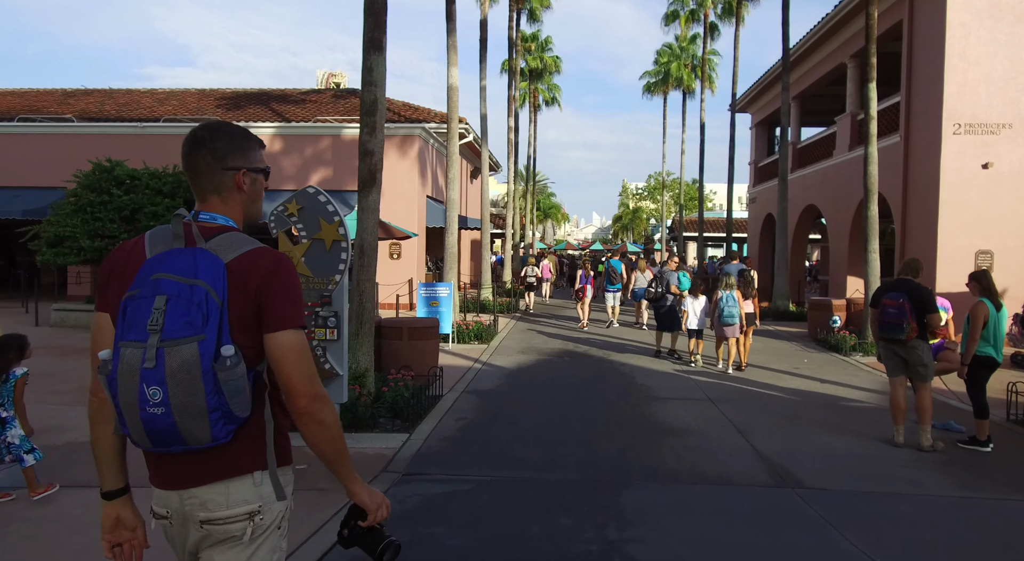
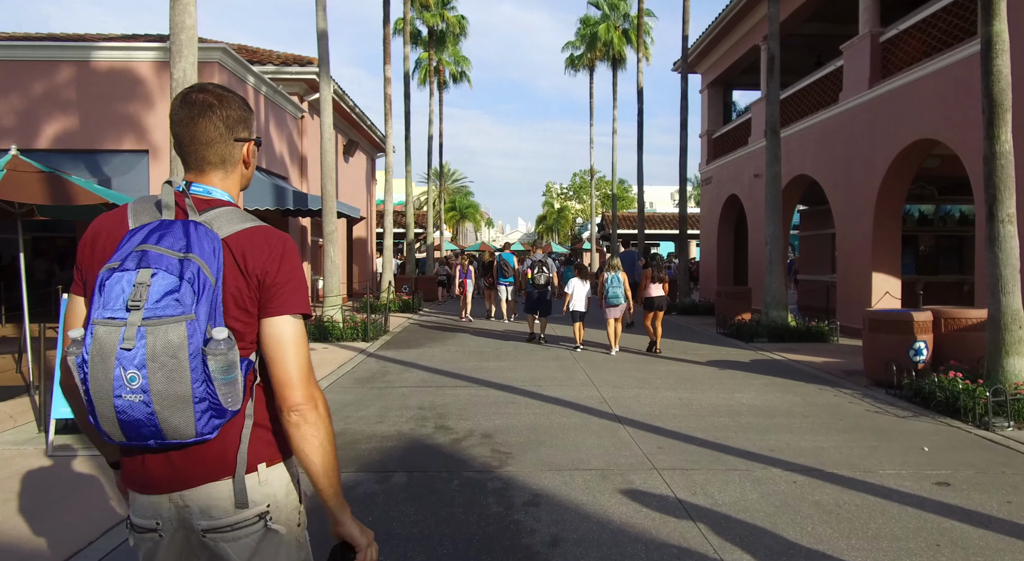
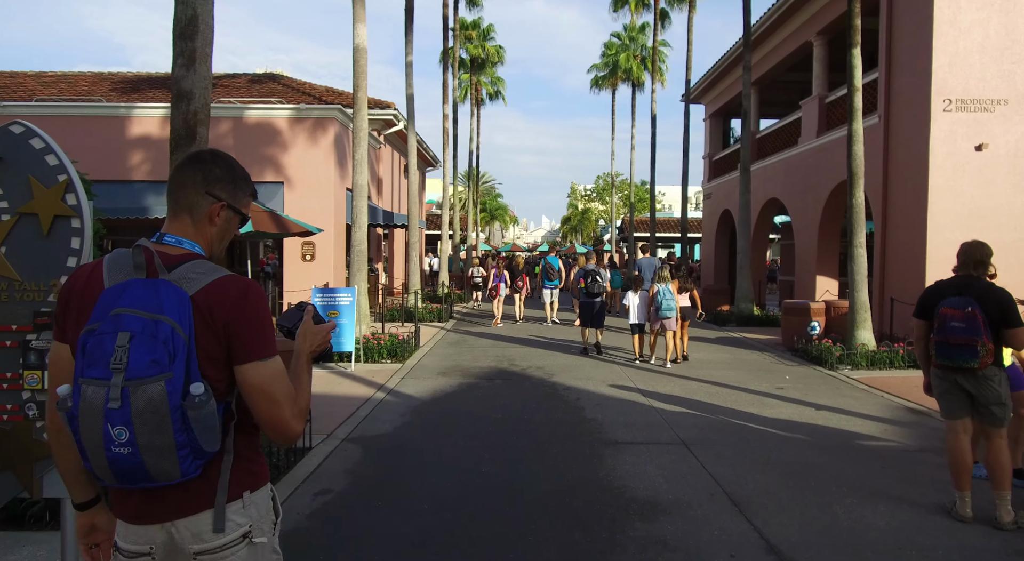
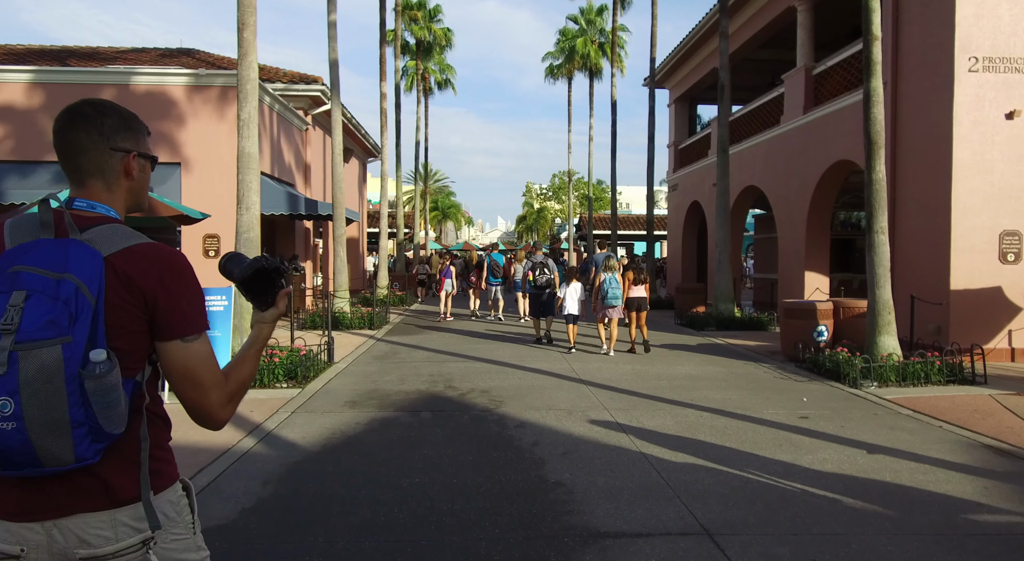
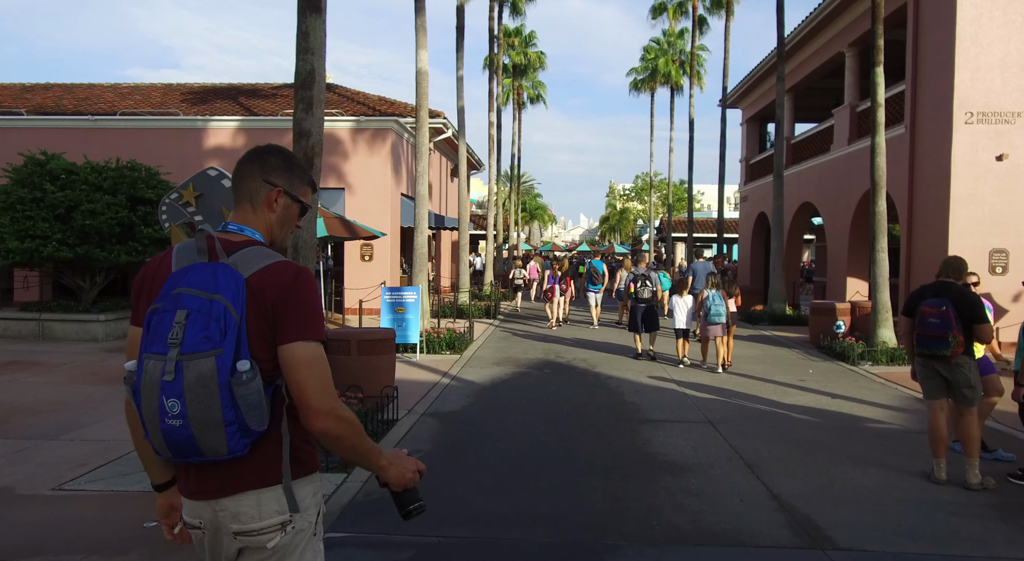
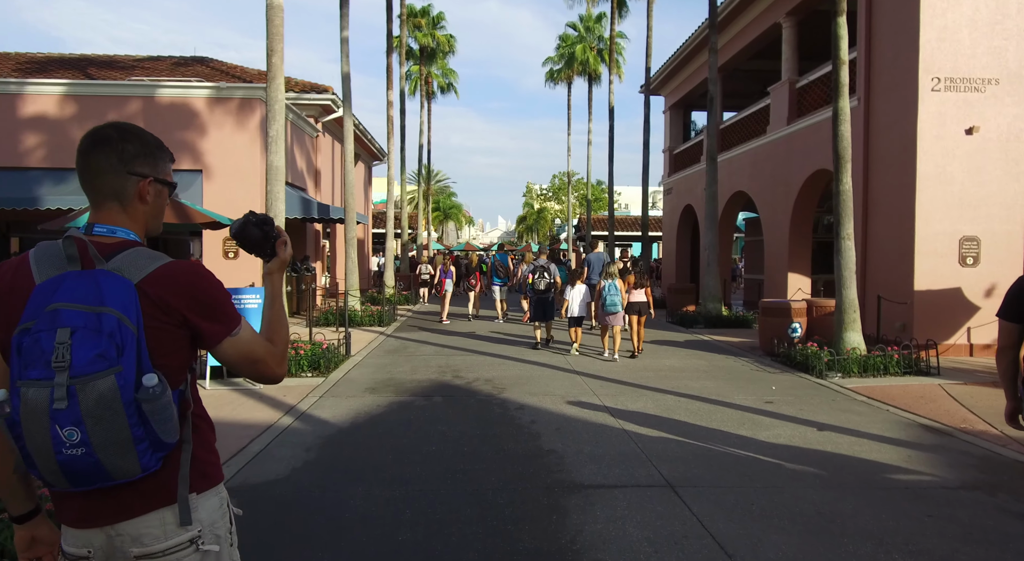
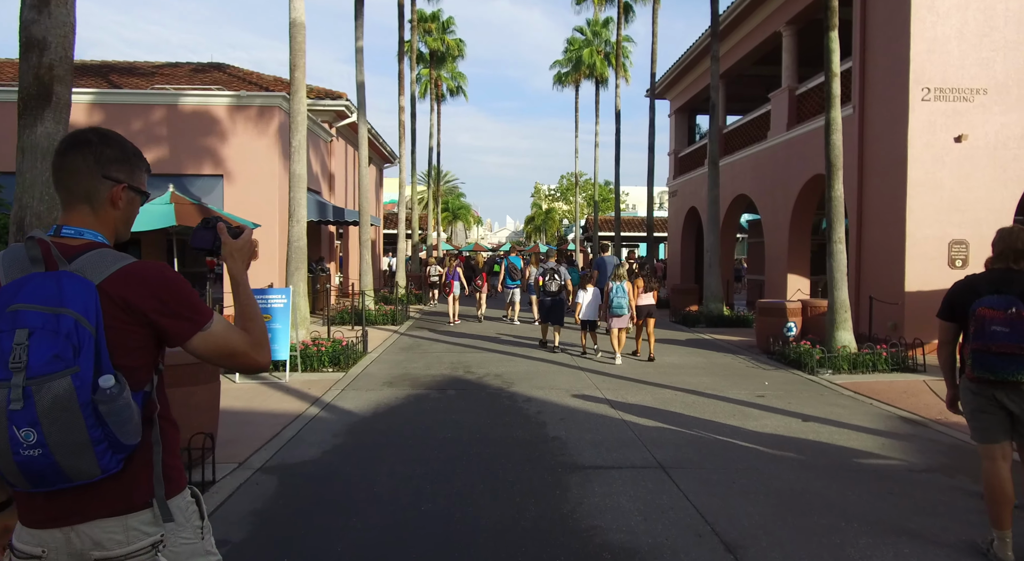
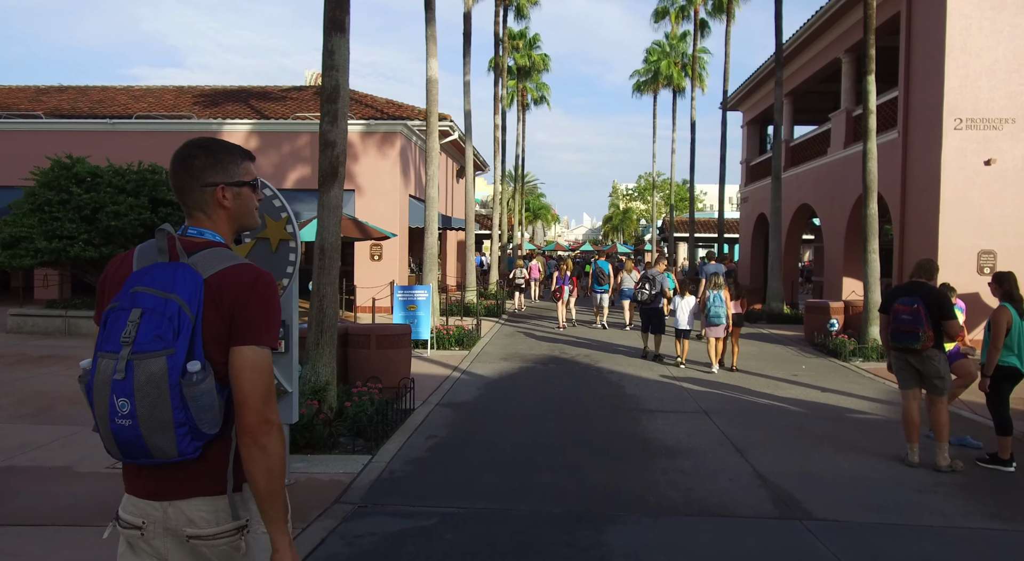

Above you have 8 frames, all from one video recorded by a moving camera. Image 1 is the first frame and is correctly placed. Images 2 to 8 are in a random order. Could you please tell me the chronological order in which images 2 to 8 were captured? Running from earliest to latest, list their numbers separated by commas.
8, 5, 3, 7, 6, 4, 2
